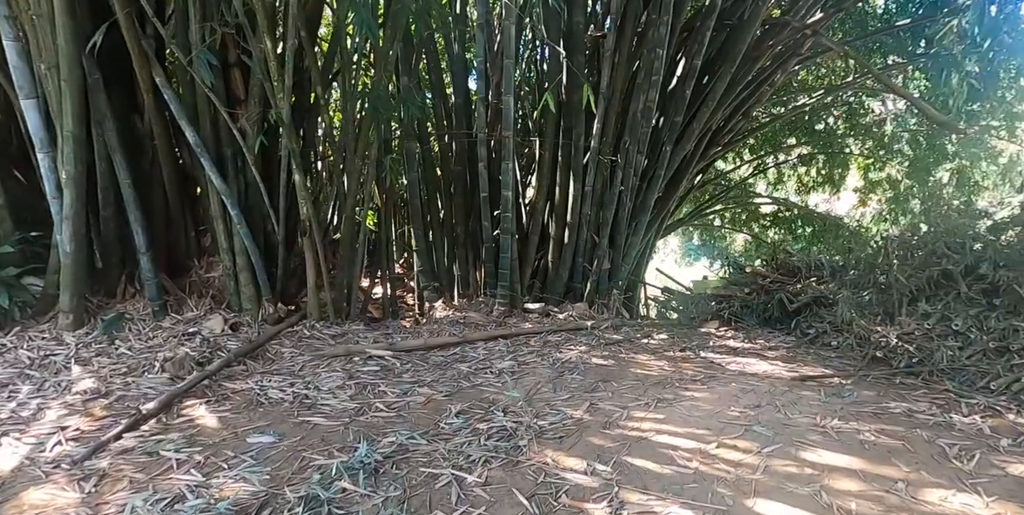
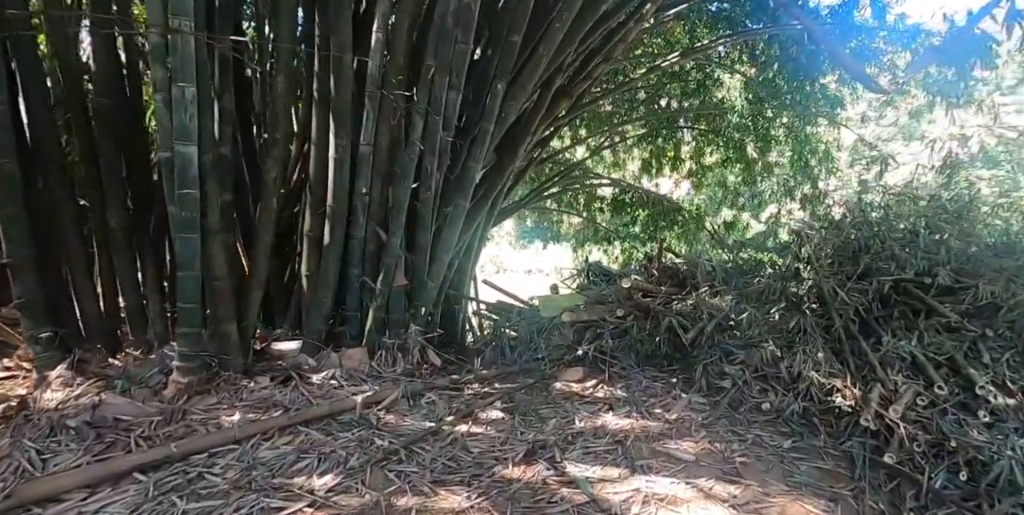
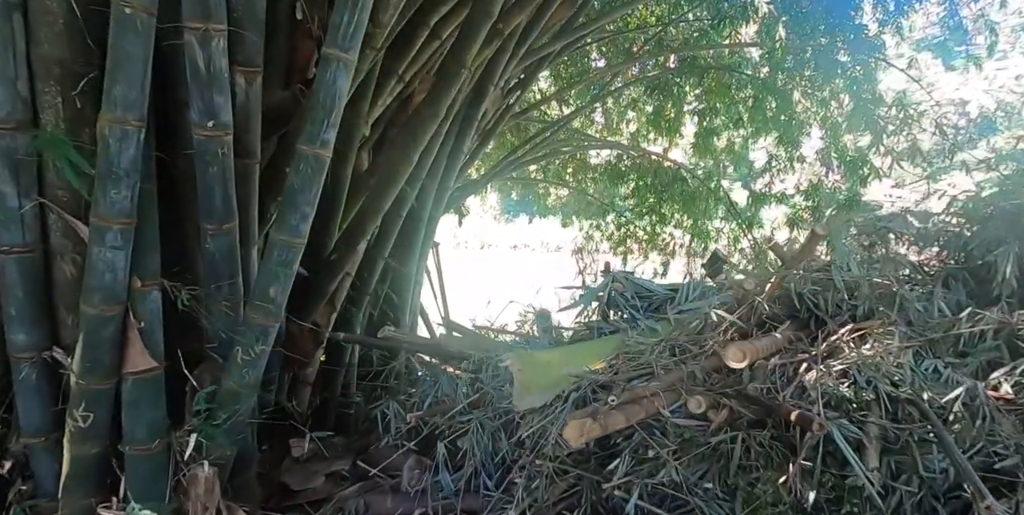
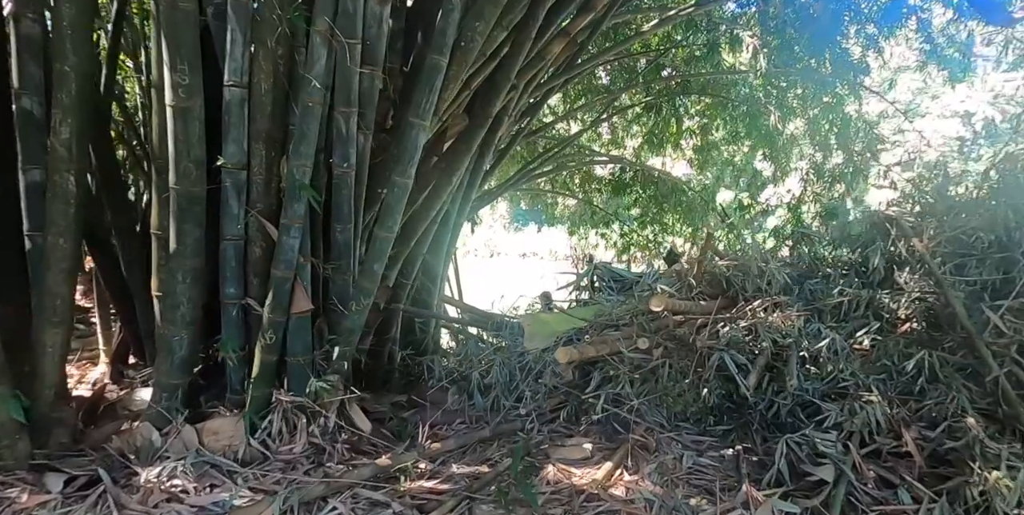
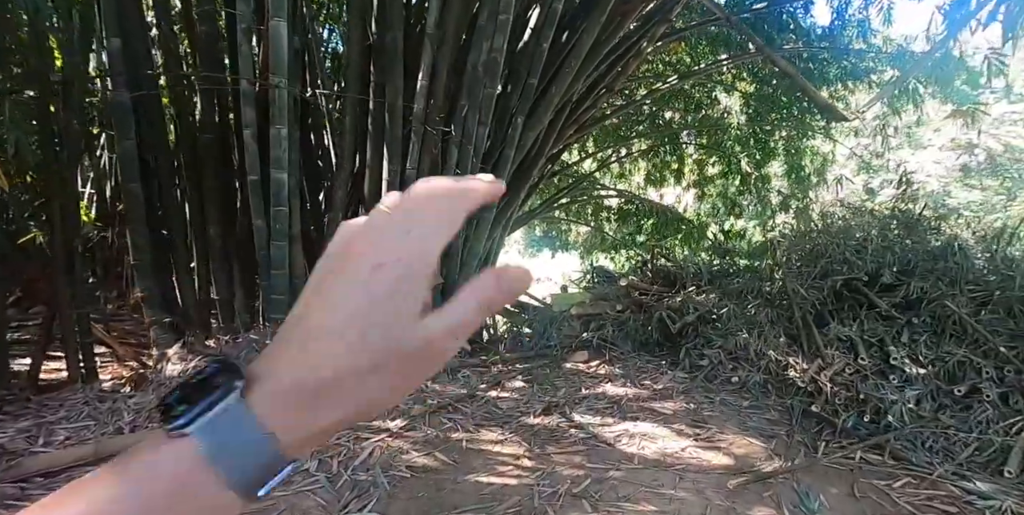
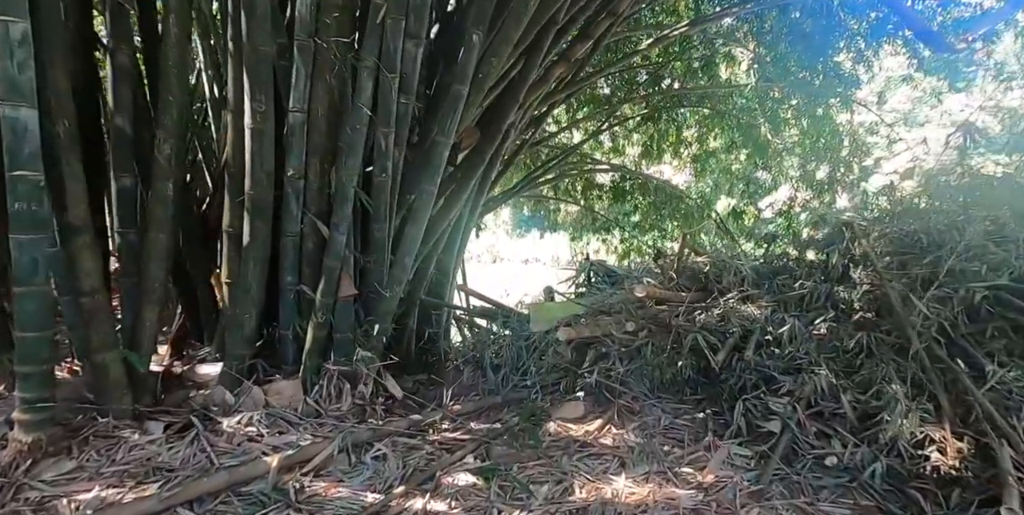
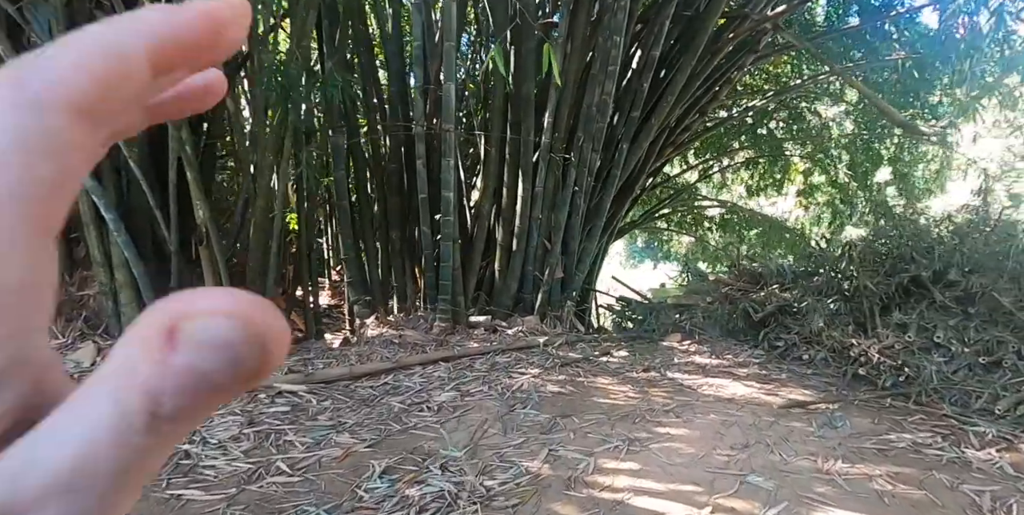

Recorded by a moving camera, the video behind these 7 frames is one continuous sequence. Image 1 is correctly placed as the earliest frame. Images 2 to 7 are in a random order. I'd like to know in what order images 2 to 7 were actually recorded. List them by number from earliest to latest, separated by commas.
7, 5, 2, 6, 4, 3
